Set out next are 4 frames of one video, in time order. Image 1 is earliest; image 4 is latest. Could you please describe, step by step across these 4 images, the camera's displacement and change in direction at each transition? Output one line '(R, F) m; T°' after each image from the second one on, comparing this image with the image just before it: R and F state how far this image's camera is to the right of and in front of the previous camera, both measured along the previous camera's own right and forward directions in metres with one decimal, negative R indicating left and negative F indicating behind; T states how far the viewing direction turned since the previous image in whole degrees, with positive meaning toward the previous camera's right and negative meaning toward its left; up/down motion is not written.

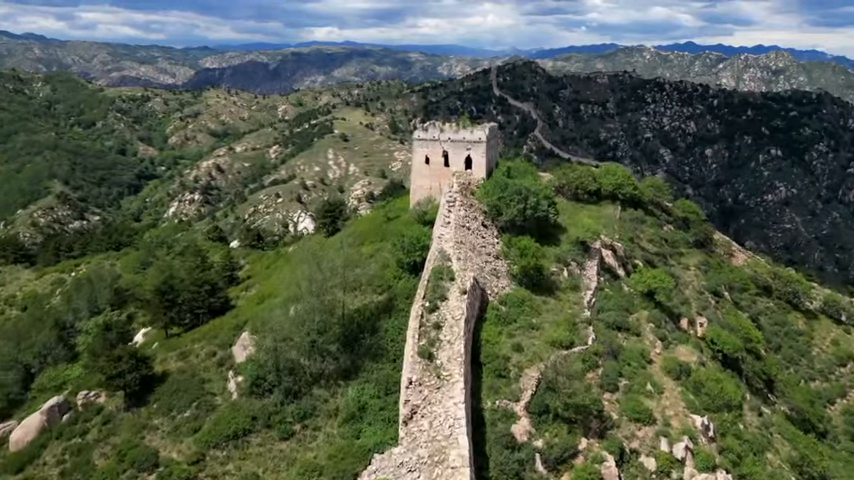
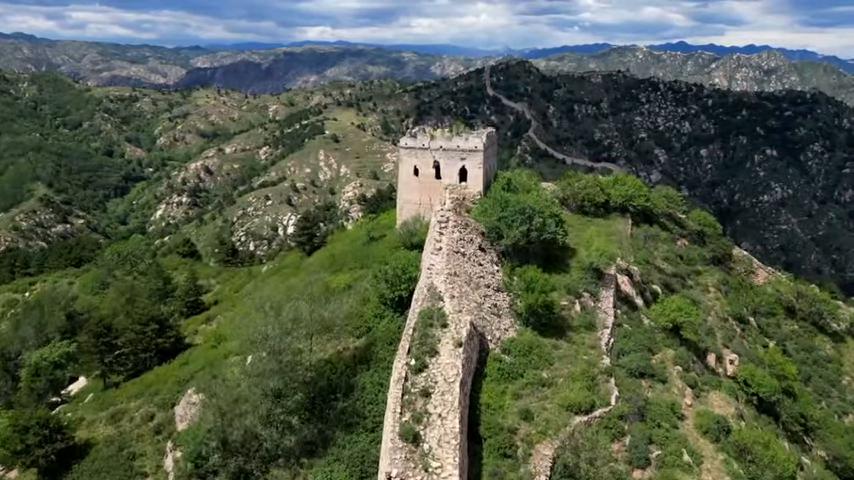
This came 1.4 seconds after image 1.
(+0.3, +4.9) m; +1°
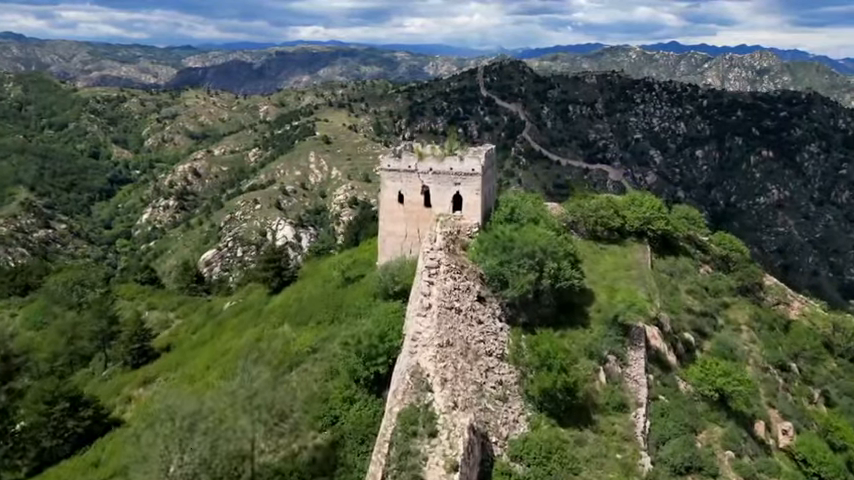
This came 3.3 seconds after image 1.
(+0.3, +5.7) m; +1°
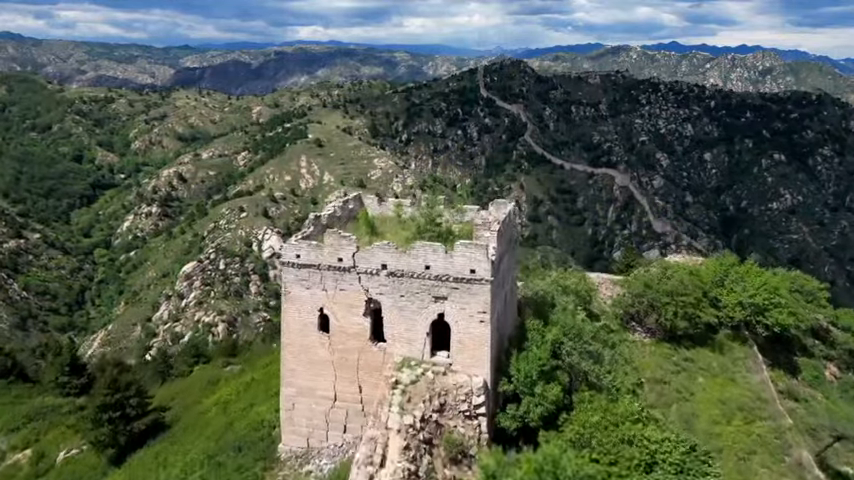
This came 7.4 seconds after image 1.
(+1.1, +14.6) m; 0°
